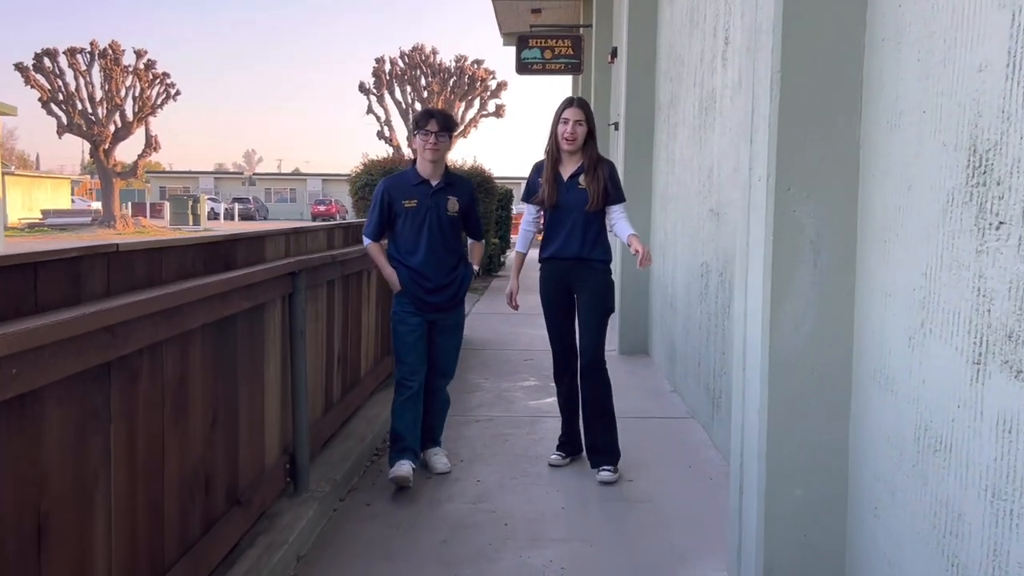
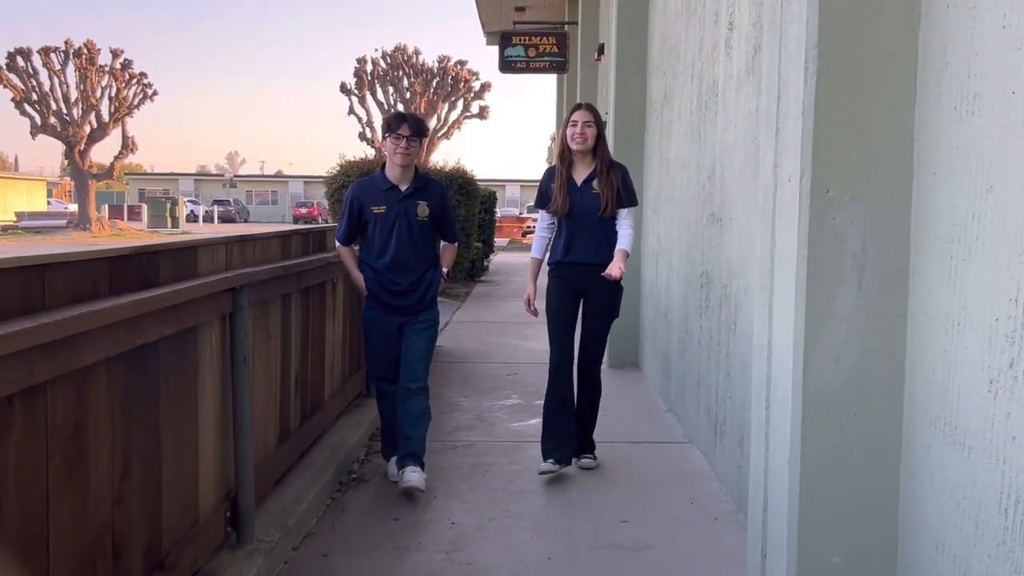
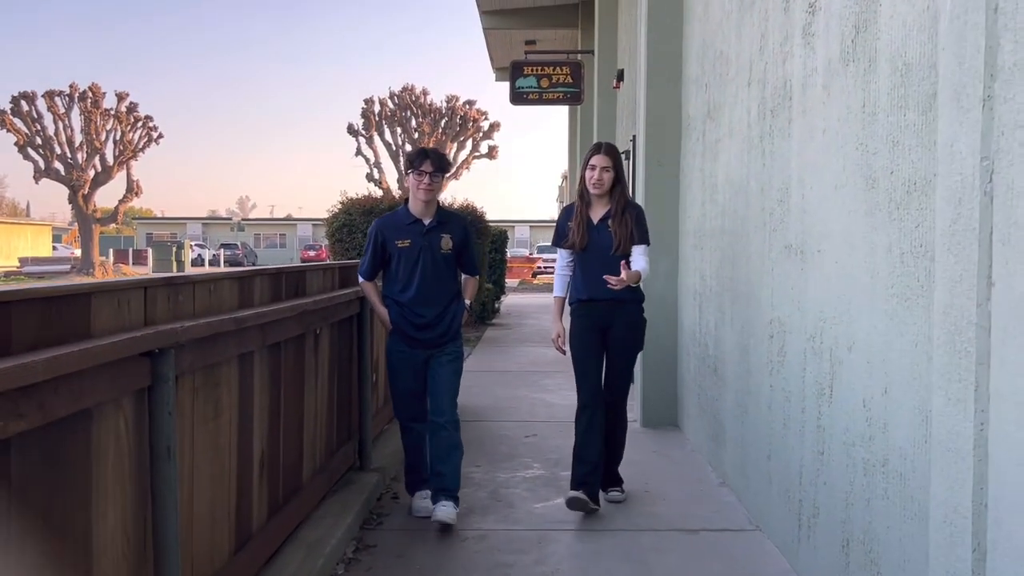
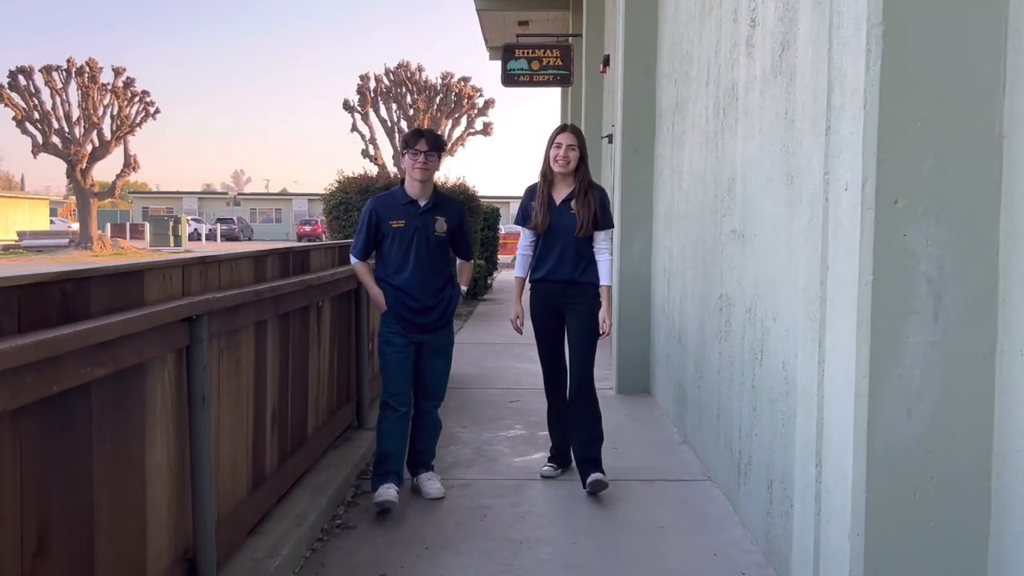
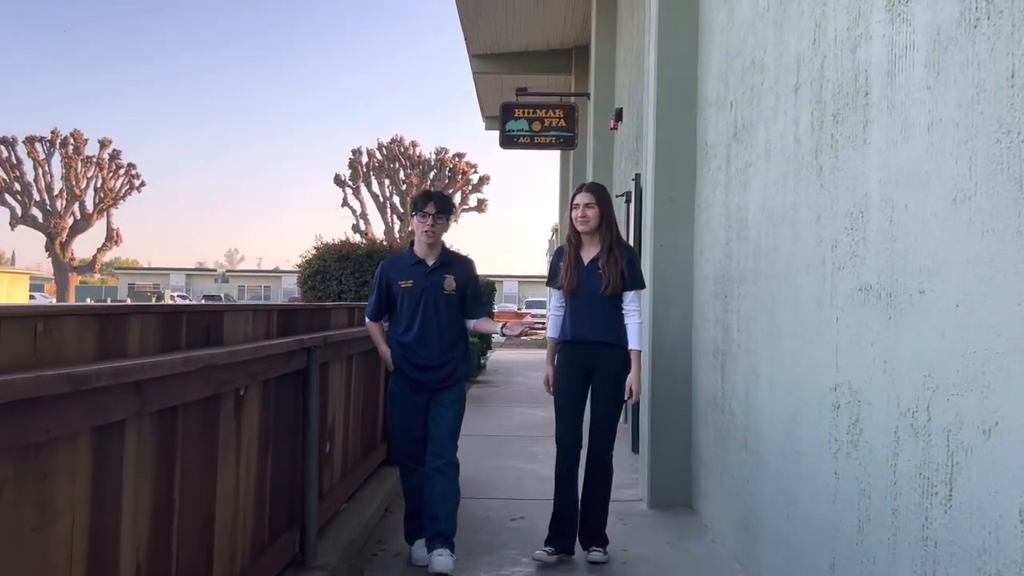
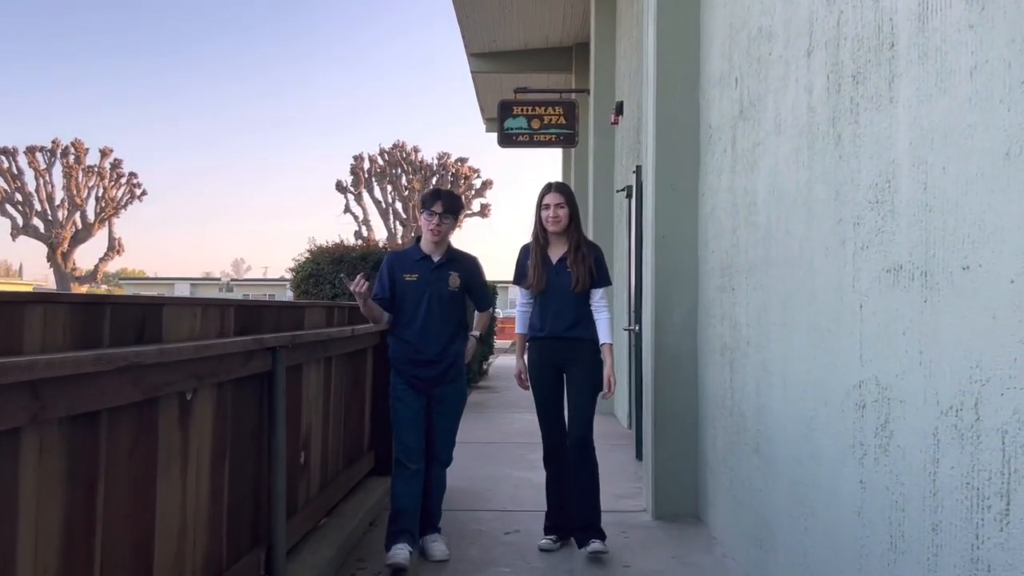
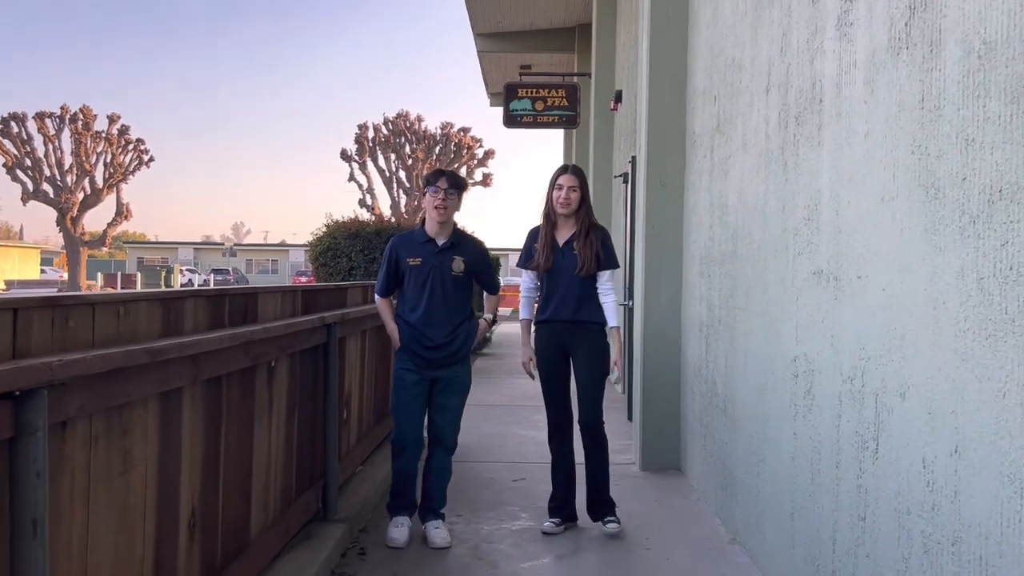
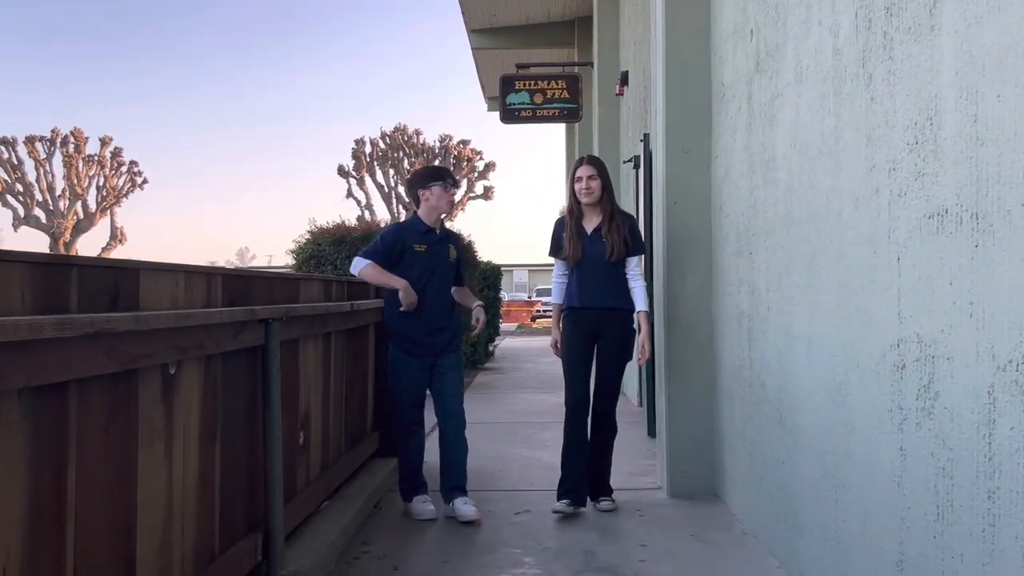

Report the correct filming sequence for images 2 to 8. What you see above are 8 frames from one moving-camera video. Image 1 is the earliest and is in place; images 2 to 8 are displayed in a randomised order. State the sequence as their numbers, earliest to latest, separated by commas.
2, 4, 3, 7, 5, 6, 8
